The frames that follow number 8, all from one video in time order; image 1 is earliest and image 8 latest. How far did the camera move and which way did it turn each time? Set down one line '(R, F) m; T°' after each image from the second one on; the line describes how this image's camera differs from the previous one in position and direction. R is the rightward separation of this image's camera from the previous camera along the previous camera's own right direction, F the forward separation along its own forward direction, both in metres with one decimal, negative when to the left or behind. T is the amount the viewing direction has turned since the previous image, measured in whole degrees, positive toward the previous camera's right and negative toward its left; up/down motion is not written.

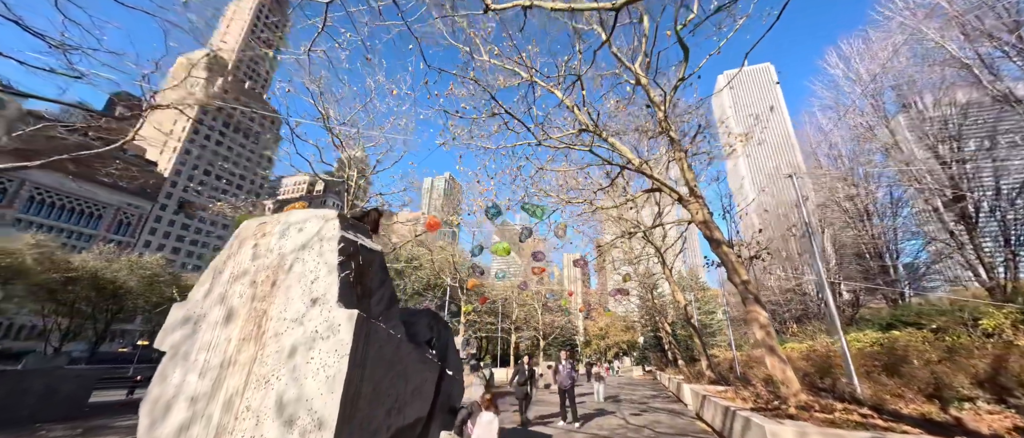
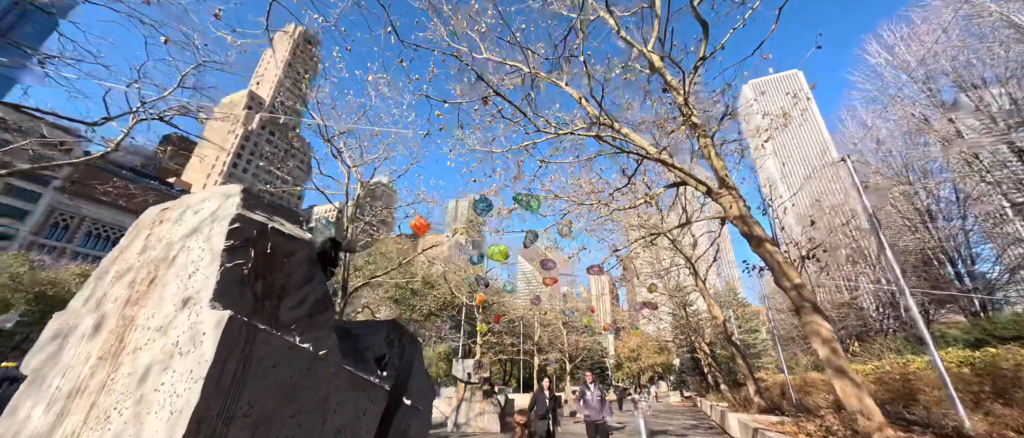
(+0.3, +0.6) m; -4°
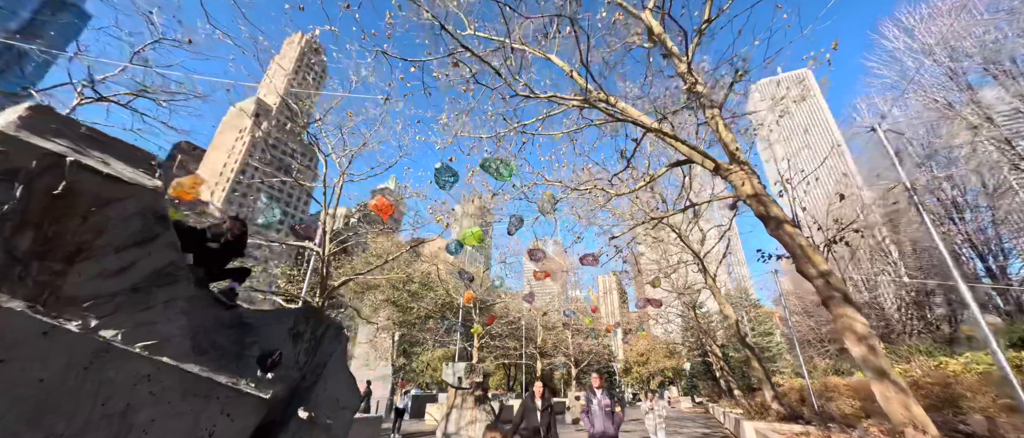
(+0.3, +0.6) m; -1°
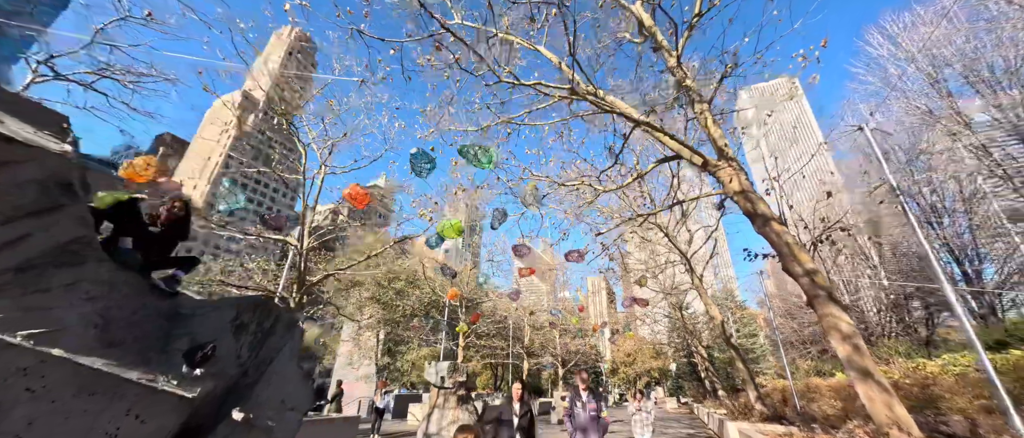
(+0.1, +0.1) m; +2°
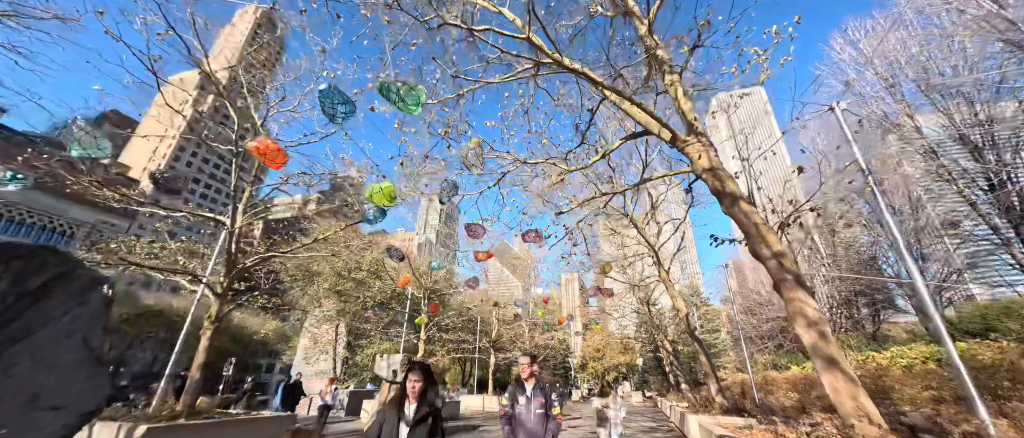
(+0.3, +0.4) m; +4°
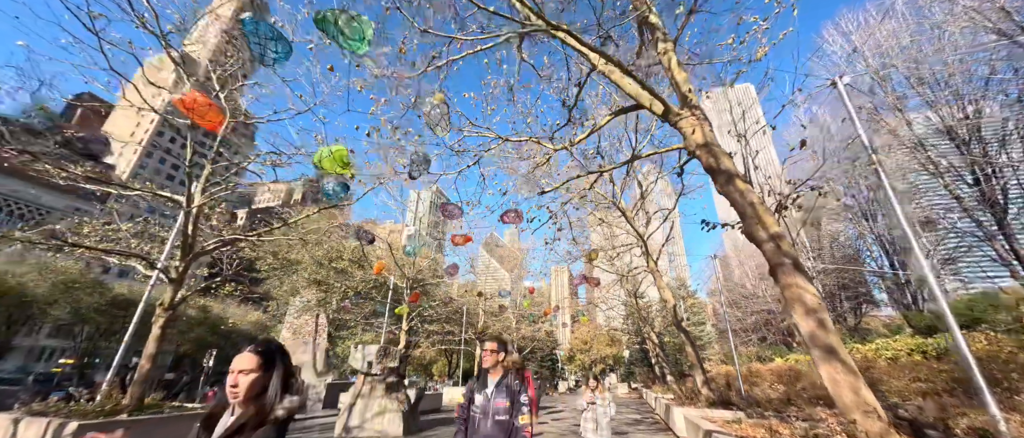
(+0.1, +0.3) m; +2°
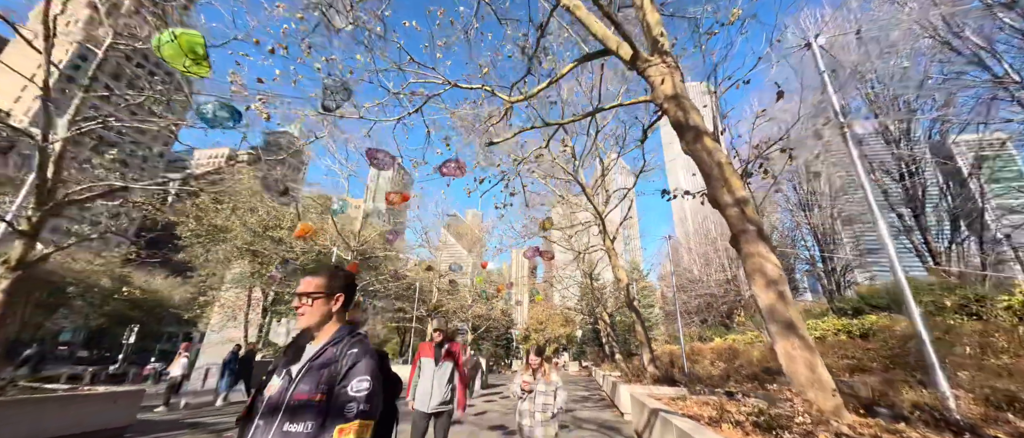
(+0.2, +0.5) m; +6°
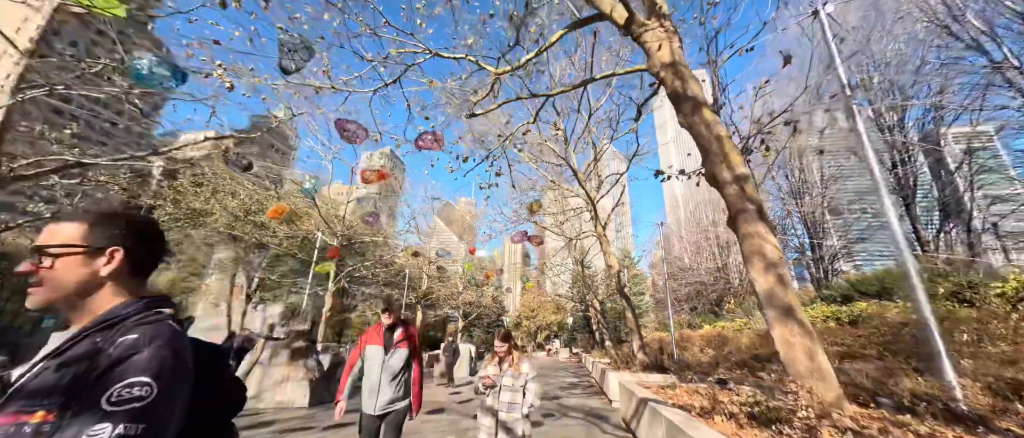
(+0.1, +0.2) m; +1°
